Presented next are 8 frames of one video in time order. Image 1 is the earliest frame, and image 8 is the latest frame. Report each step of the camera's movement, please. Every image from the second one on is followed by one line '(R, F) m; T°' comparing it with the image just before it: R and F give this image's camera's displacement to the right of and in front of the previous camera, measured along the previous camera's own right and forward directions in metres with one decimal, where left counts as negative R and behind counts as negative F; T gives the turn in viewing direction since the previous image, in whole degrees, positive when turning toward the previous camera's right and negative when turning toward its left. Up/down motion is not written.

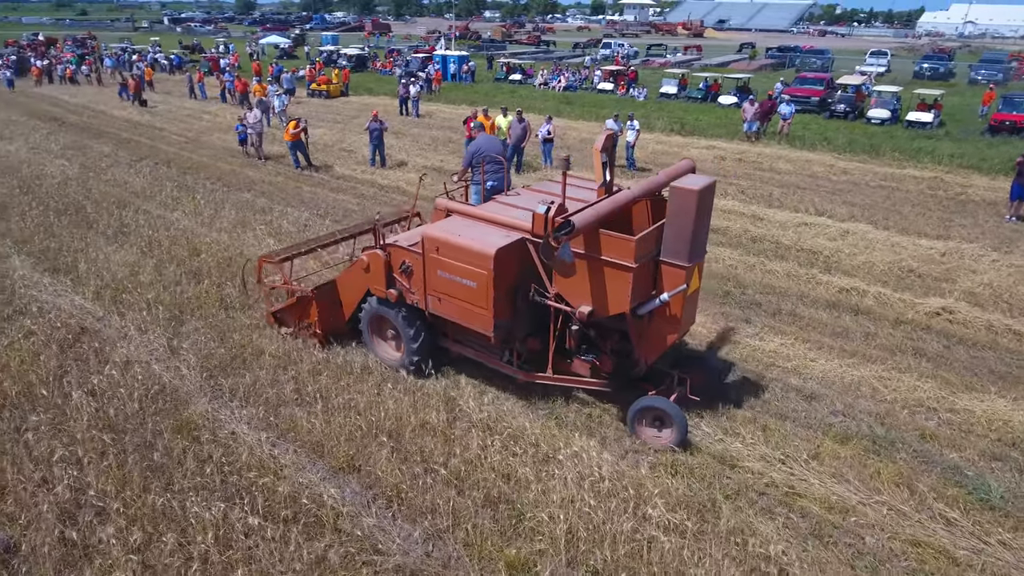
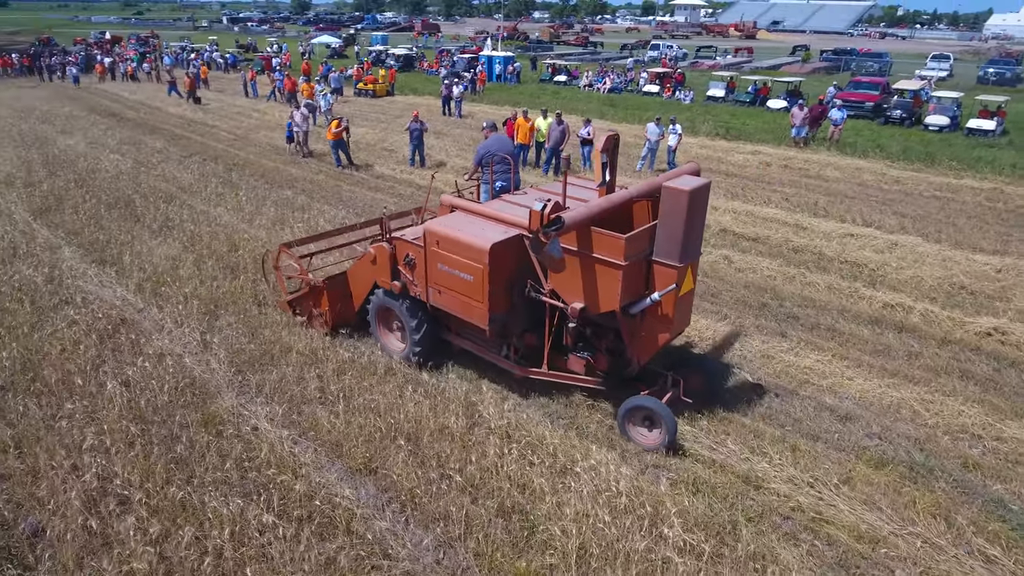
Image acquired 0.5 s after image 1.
(+0.2, +0.1) m; -4°
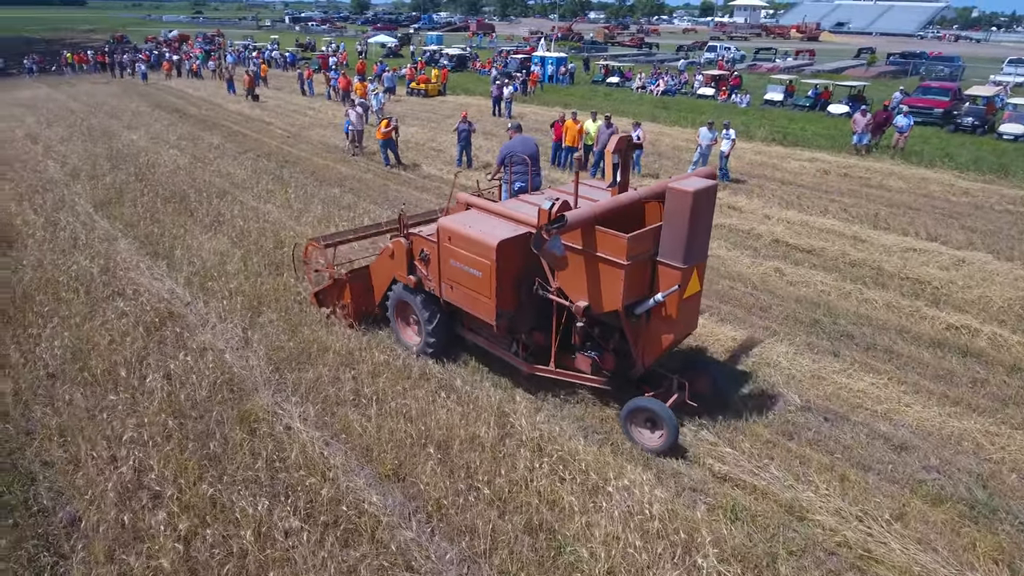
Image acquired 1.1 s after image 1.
(+0.1, +0.1) m; -4°
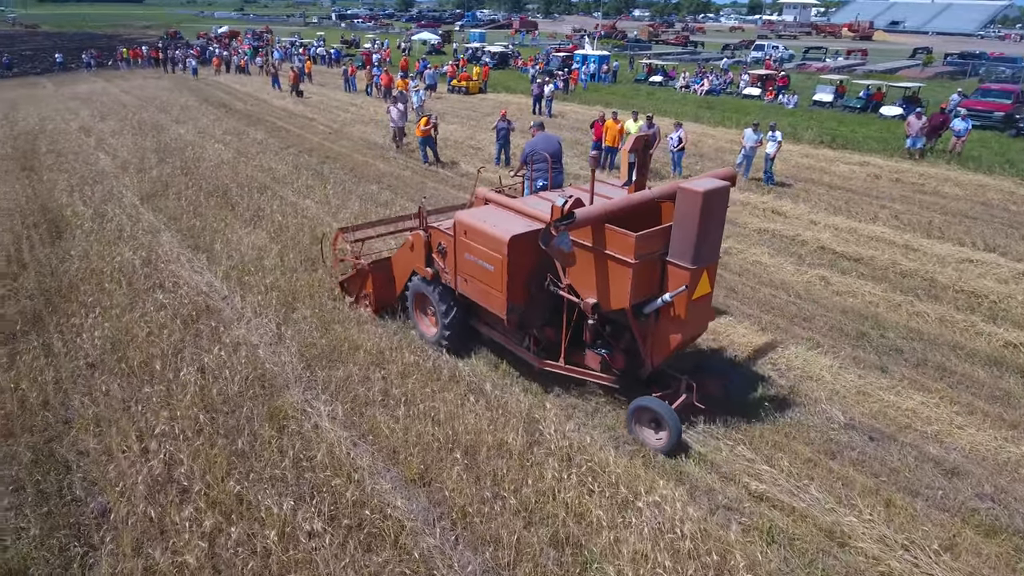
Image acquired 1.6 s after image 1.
(0.0, +0.1) m; -3°
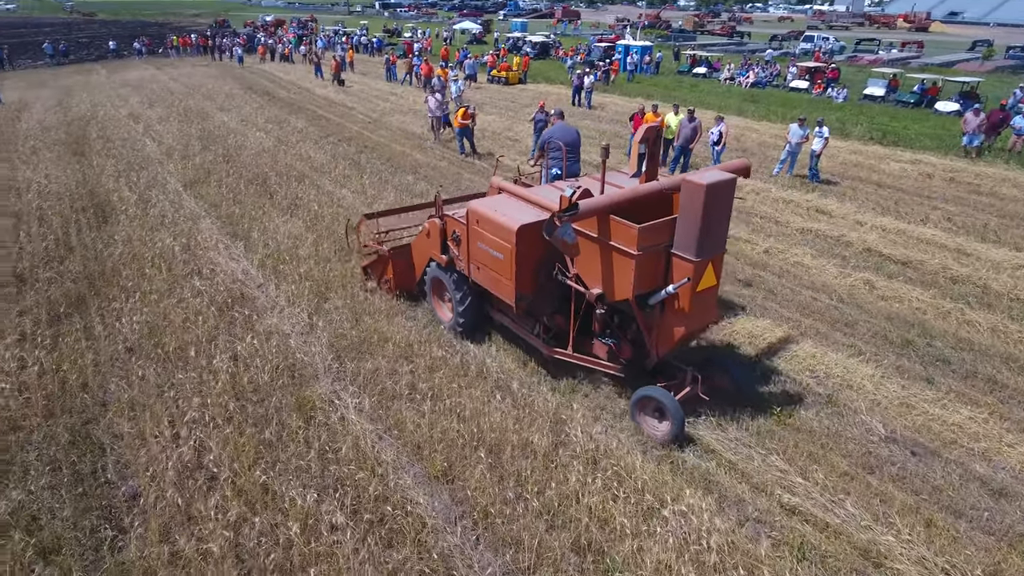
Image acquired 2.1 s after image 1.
(+0.1, +0.1) m; -3°
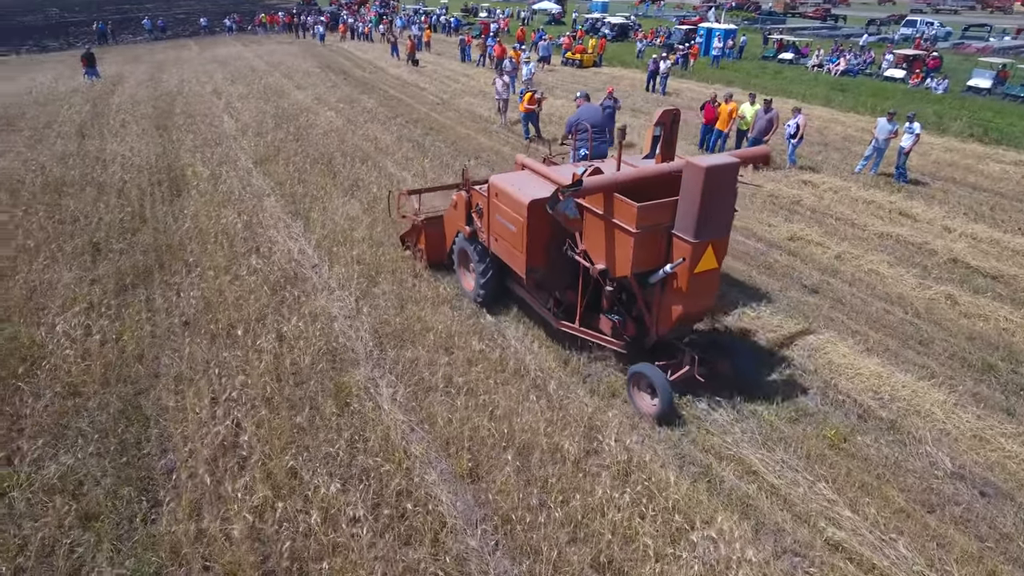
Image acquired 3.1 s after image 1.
(+0.2, +0.2) m; -6°
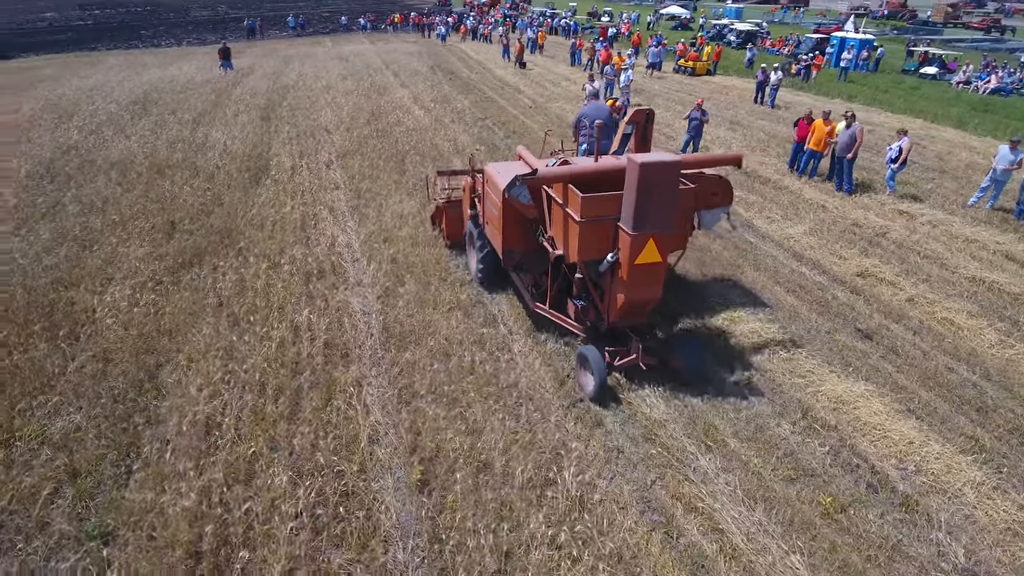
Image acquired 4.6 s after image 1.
(+1.1, +0.3) m; -10°
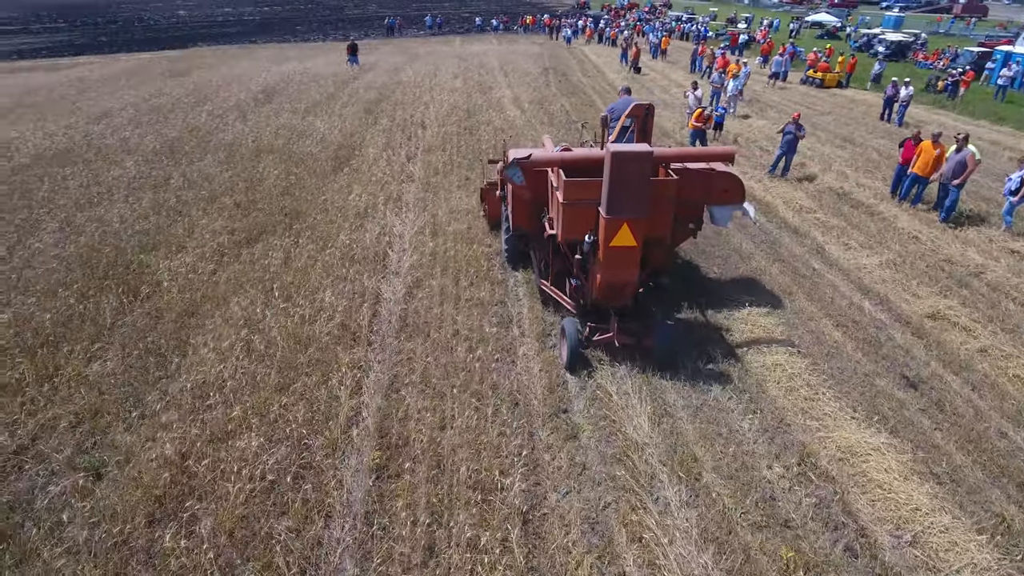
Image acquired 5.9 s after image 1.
(+1.2, +0.1) m; -11°
